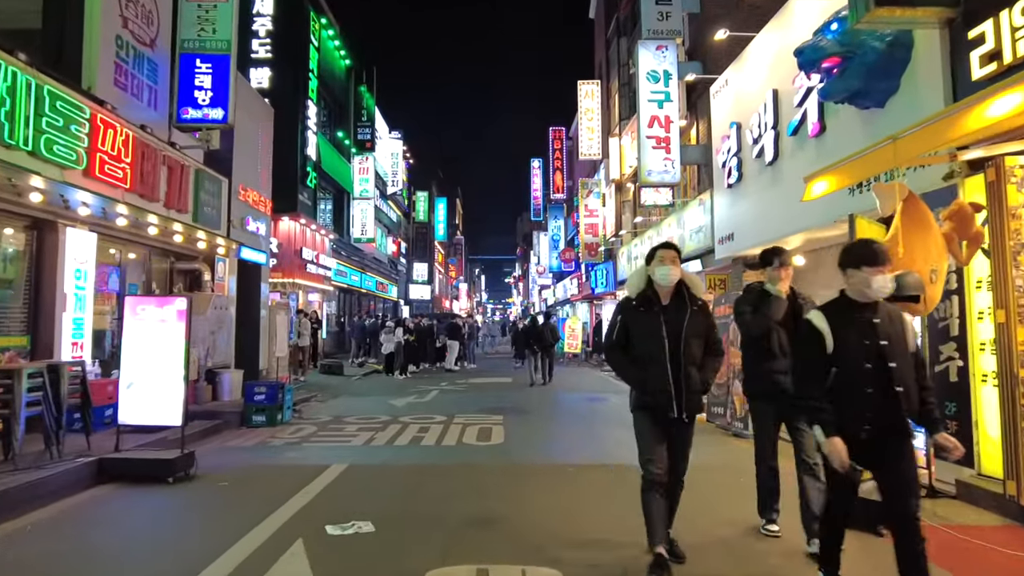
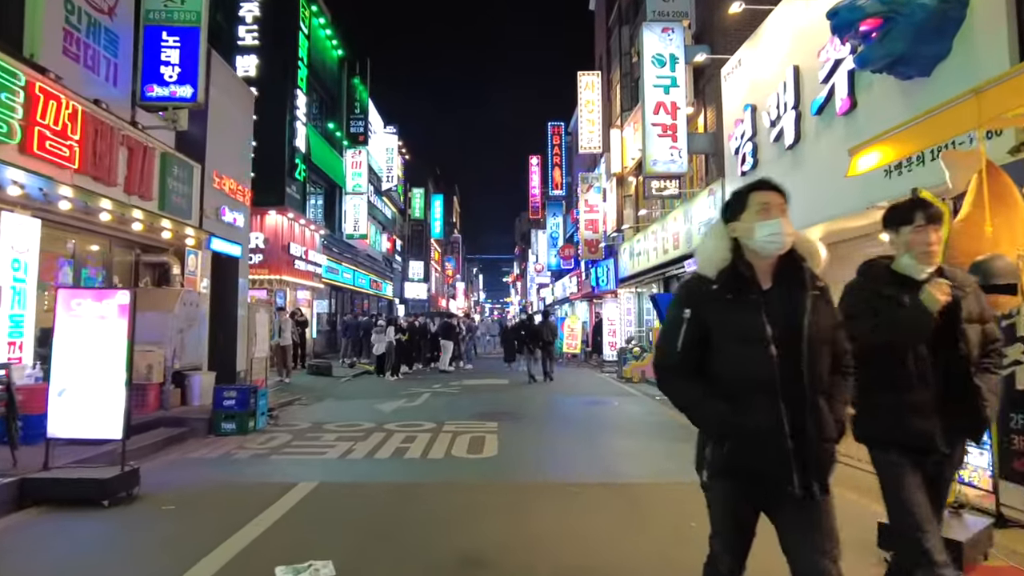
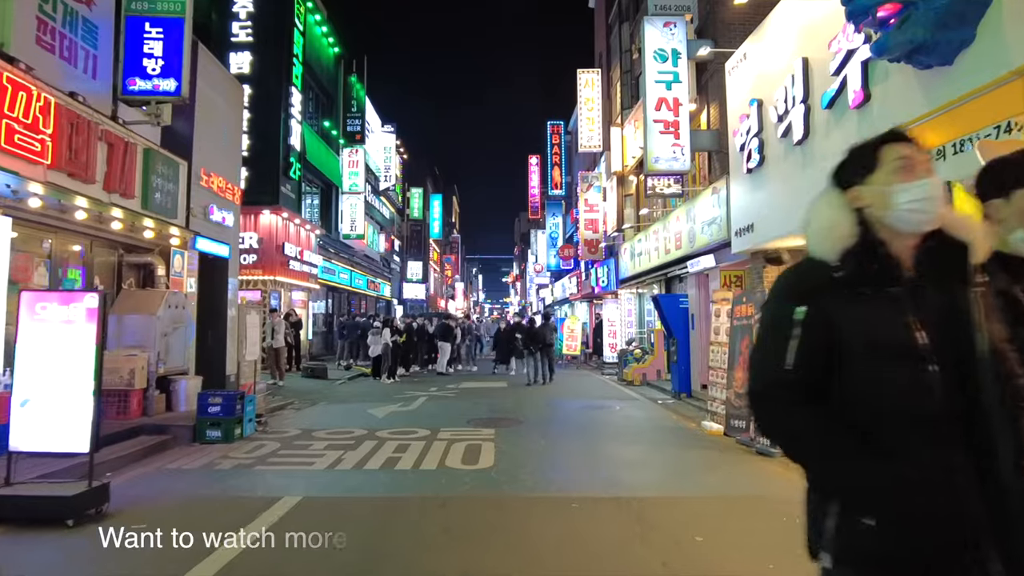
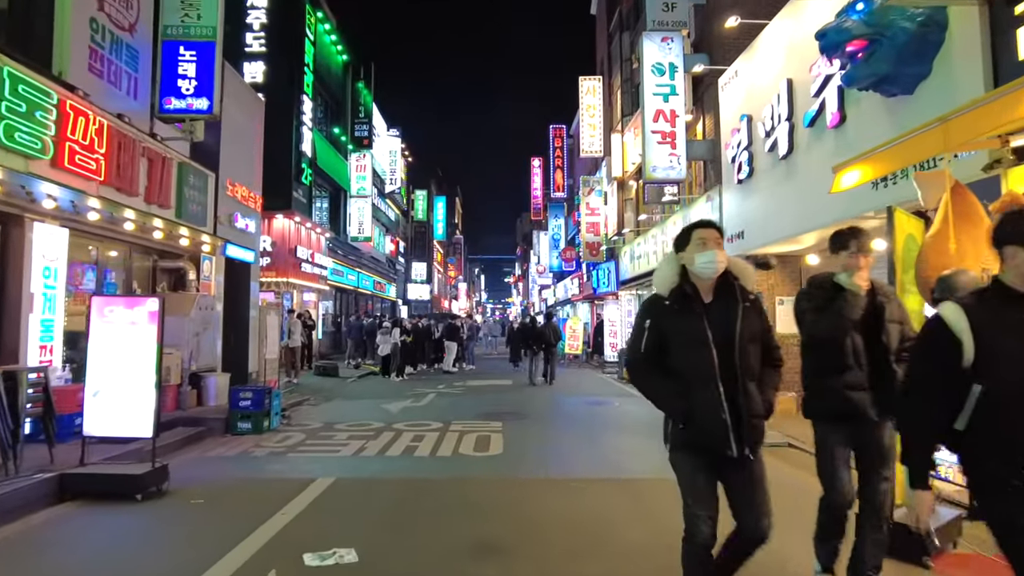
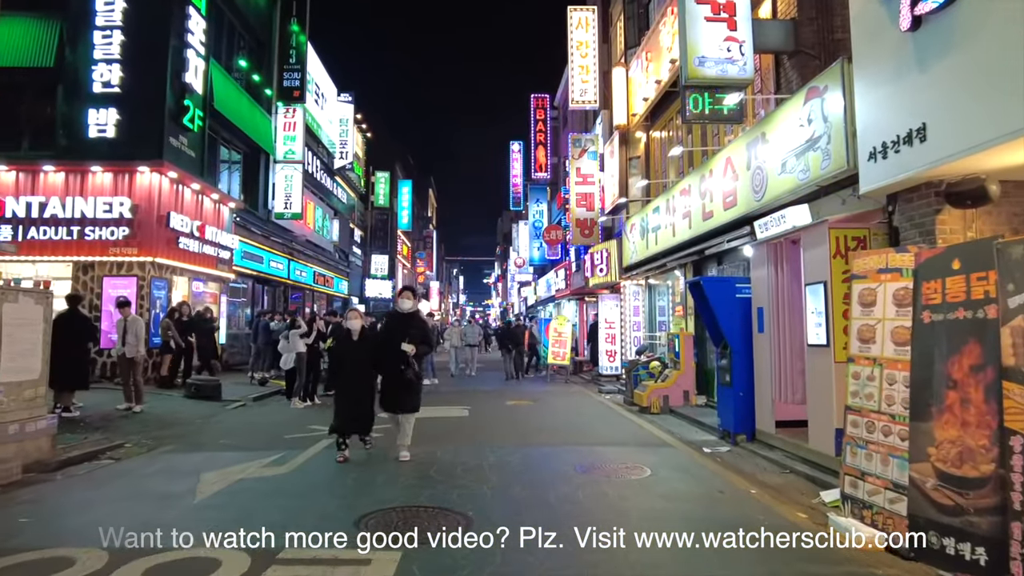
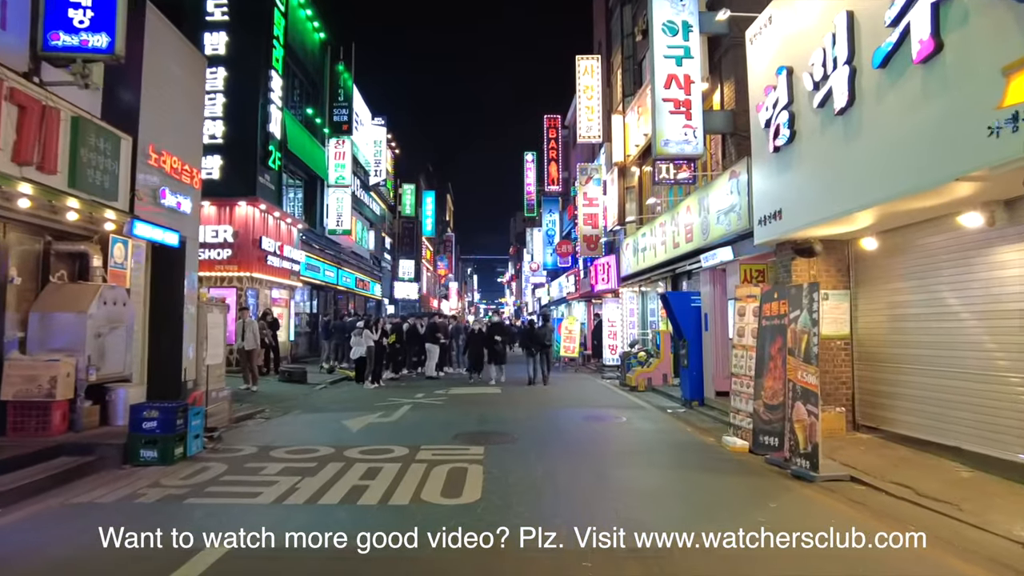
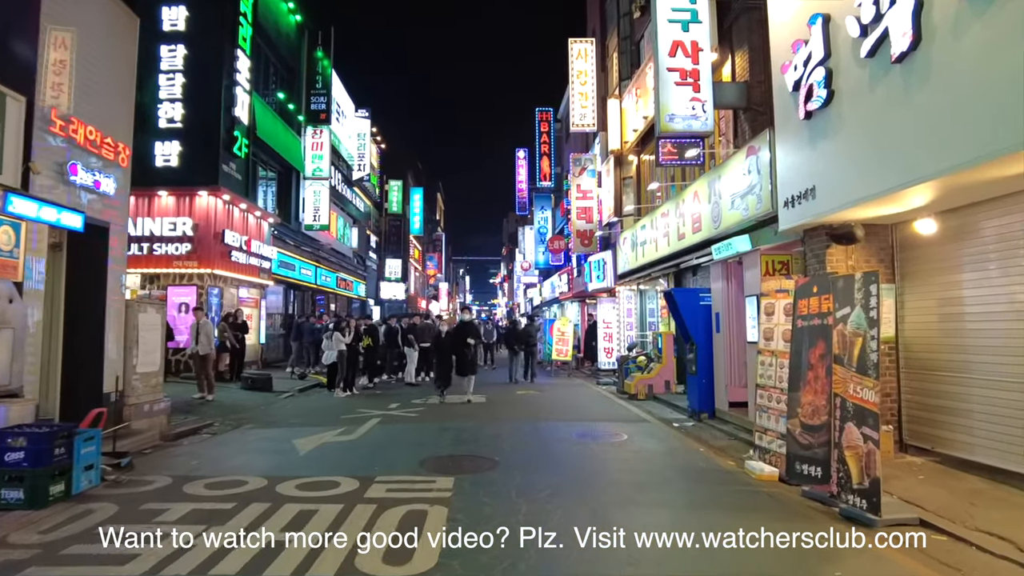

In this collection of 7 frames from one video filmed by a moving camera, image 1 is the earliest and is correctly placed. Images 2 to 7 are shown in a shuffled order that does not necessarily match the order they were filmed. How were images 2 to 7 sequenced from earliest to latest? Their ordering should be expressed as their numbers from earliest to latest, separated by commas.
4, 2, 3, 6, 7, 5
